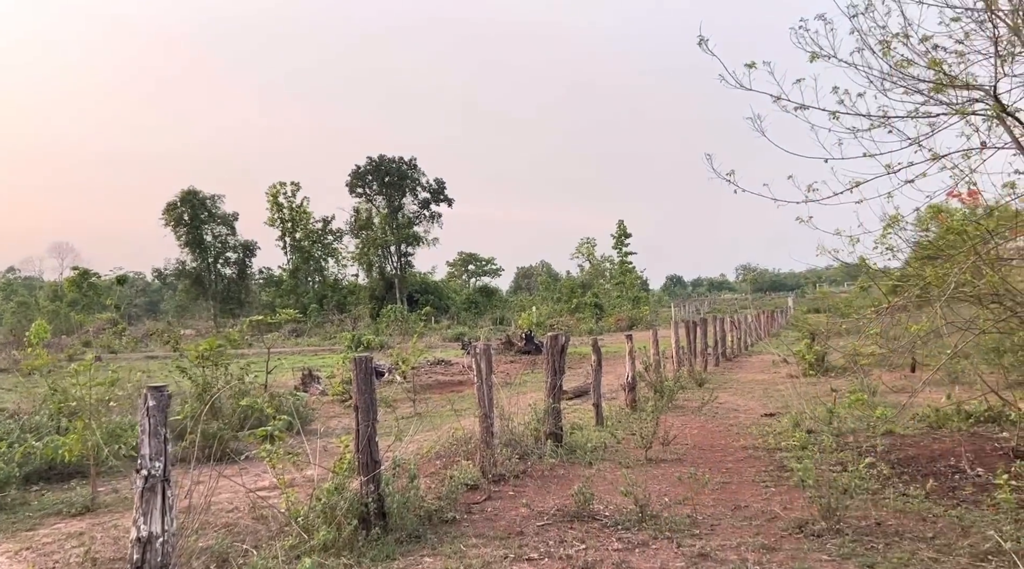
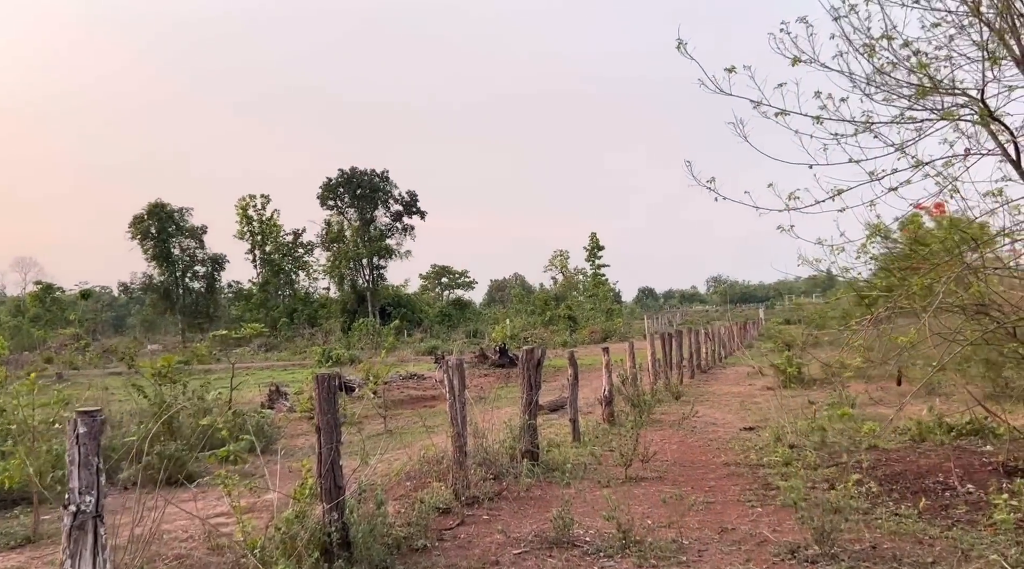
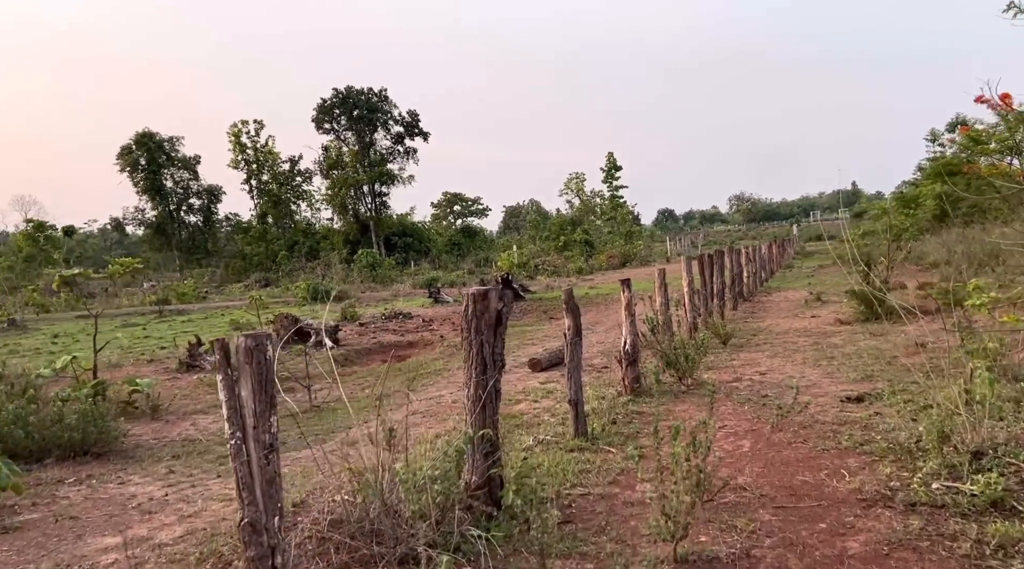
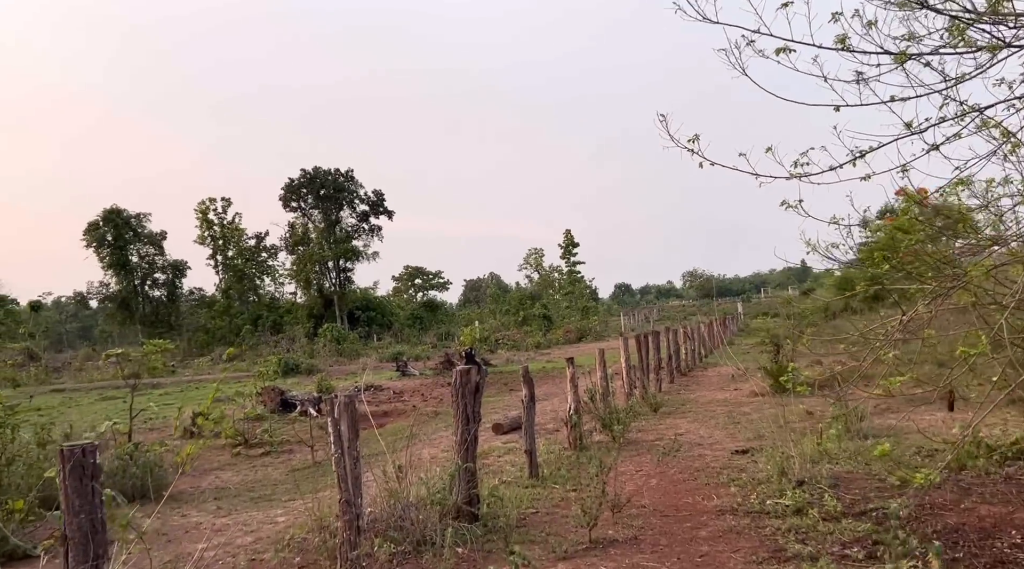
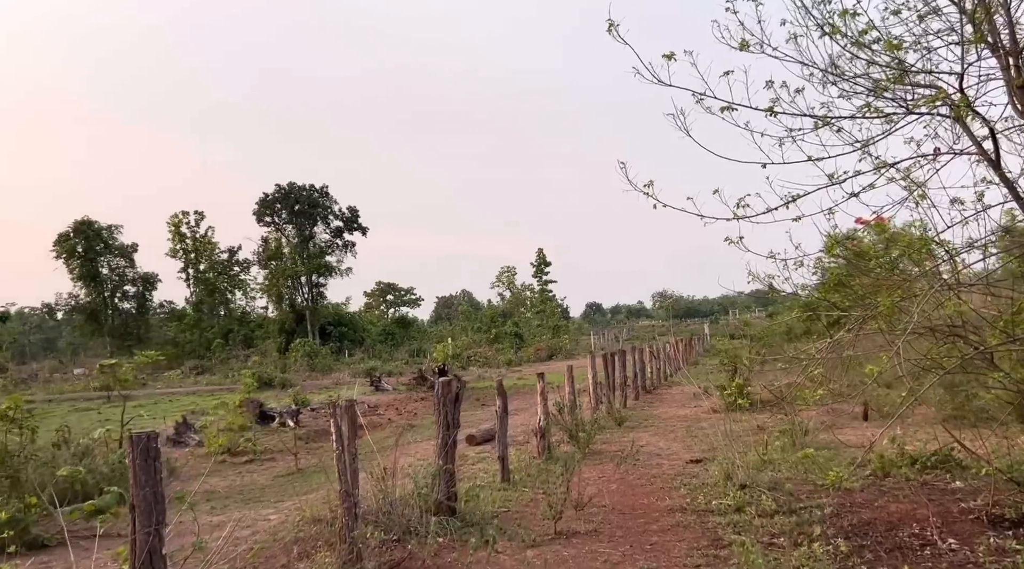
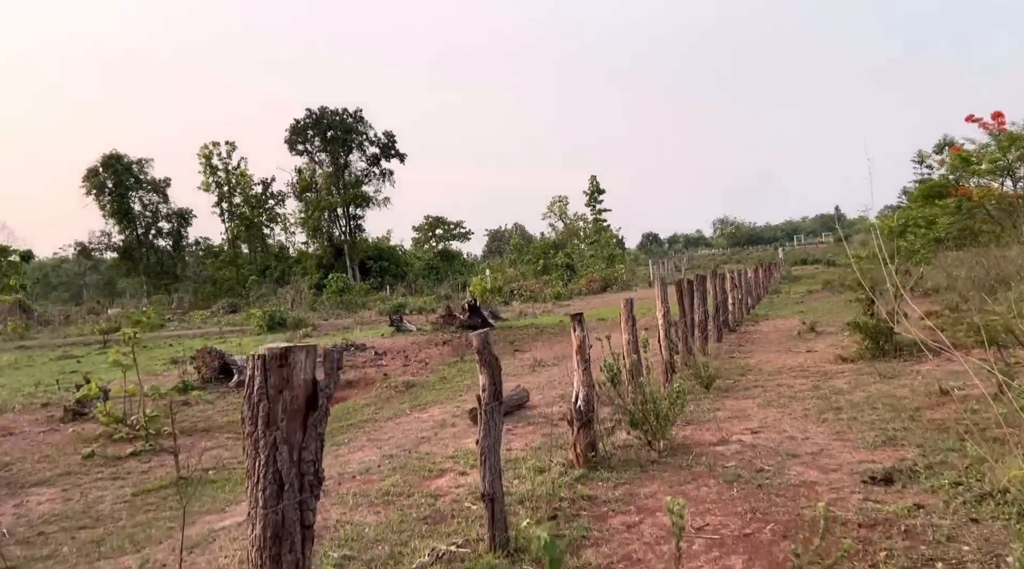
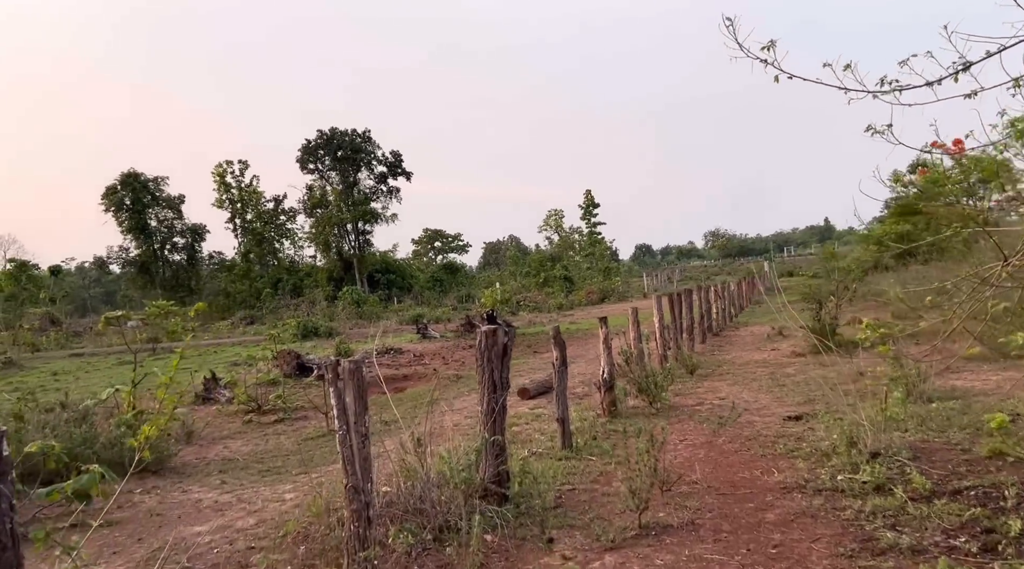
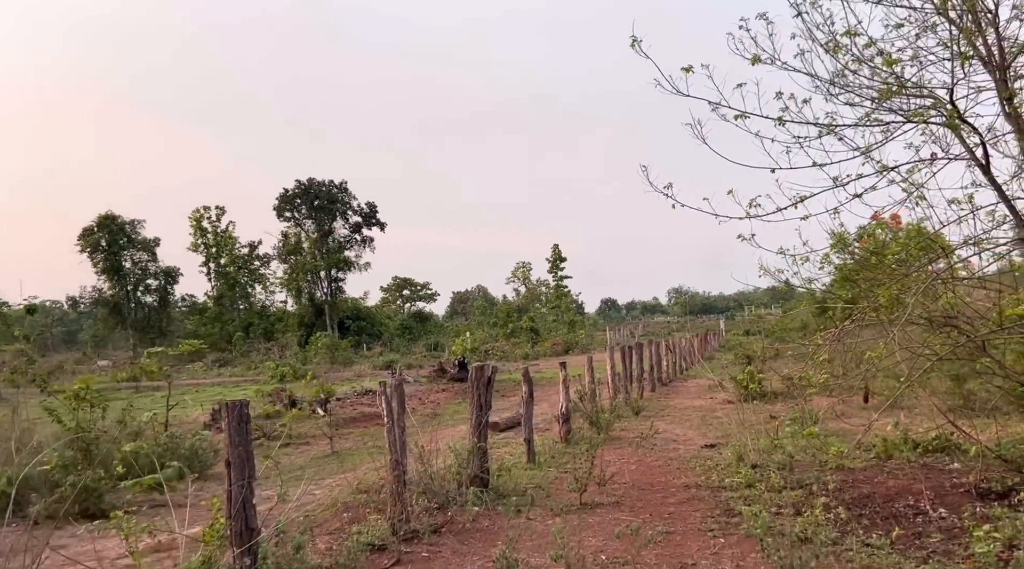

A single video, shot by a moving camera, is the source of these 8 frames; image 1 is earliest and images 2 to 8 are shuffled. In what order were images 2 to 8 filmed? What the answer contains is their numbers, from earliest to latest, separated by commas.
2, 8, 5, 4, 7, 3, 6
